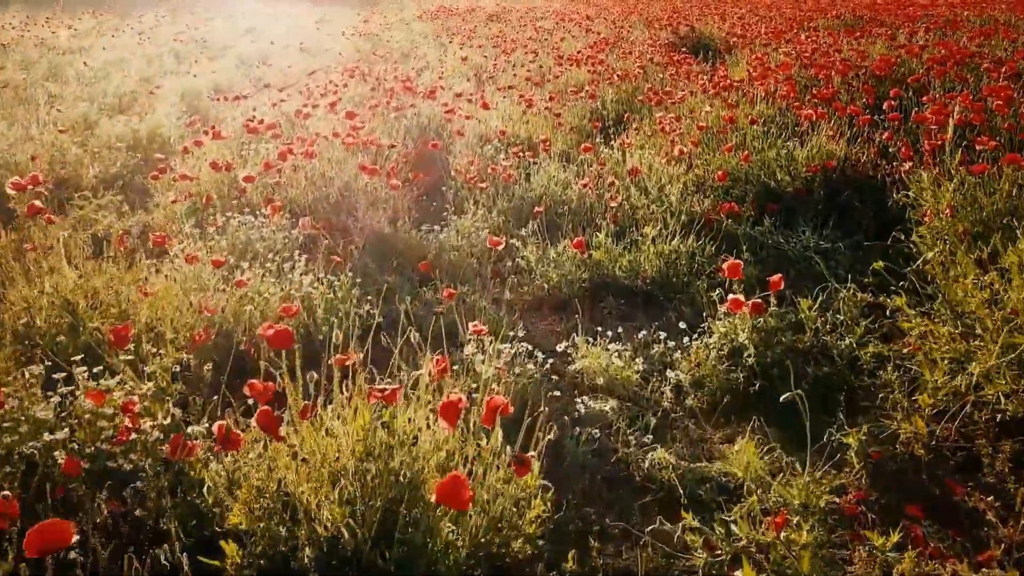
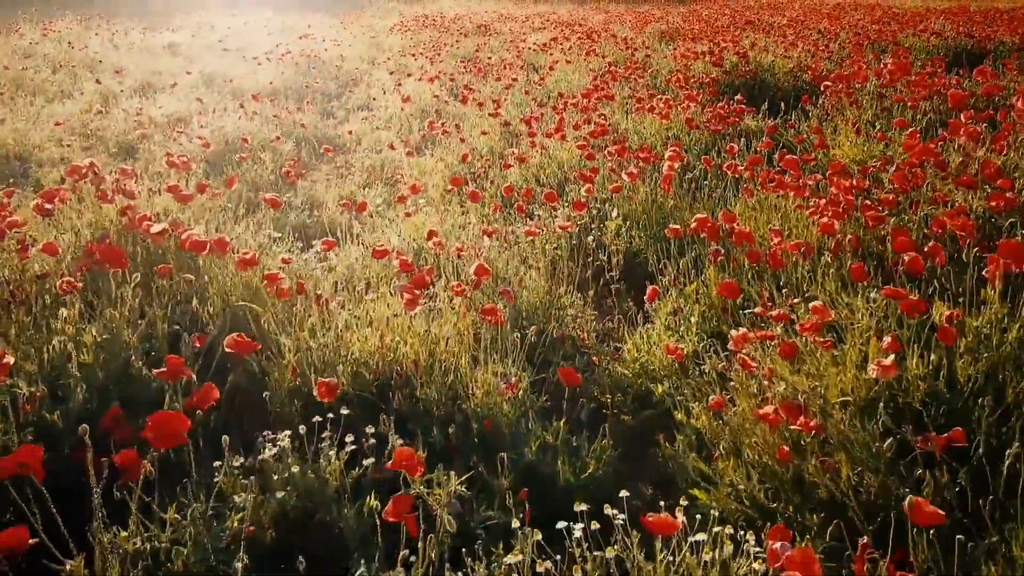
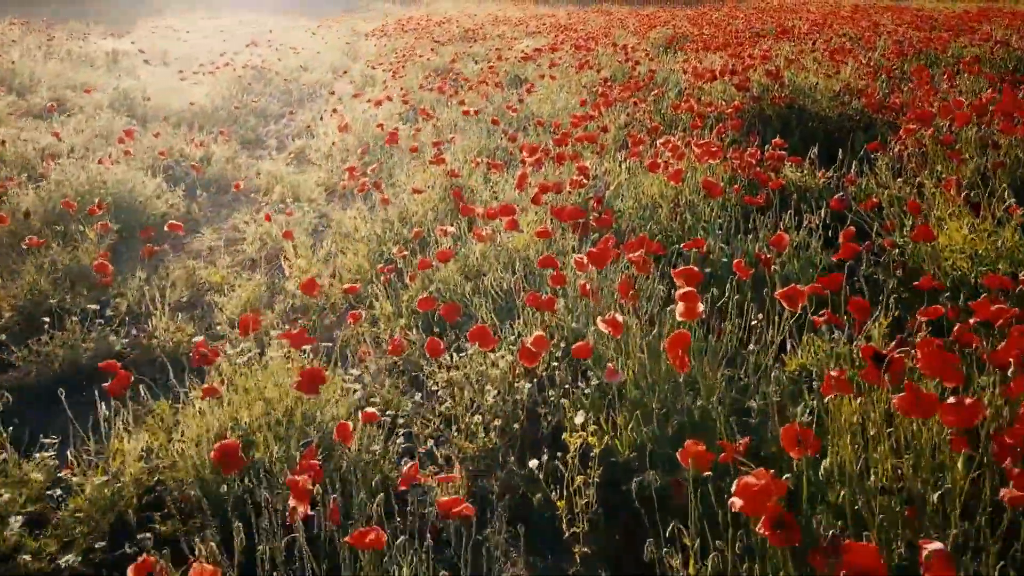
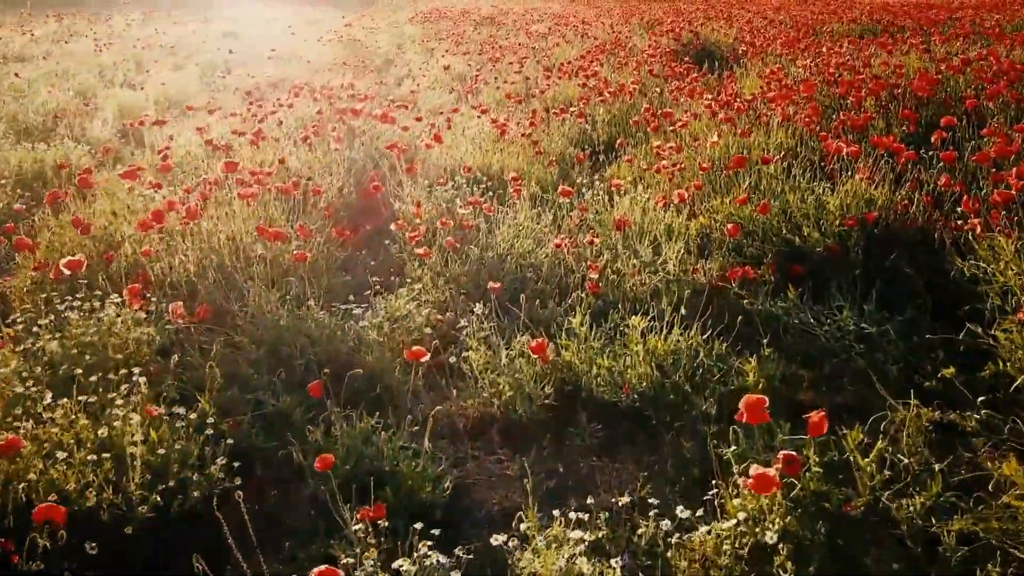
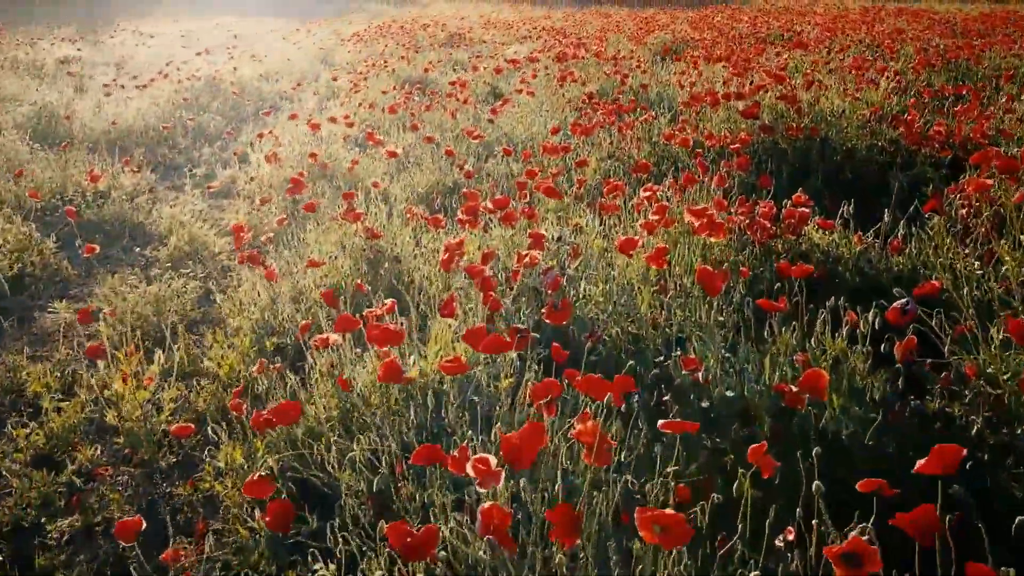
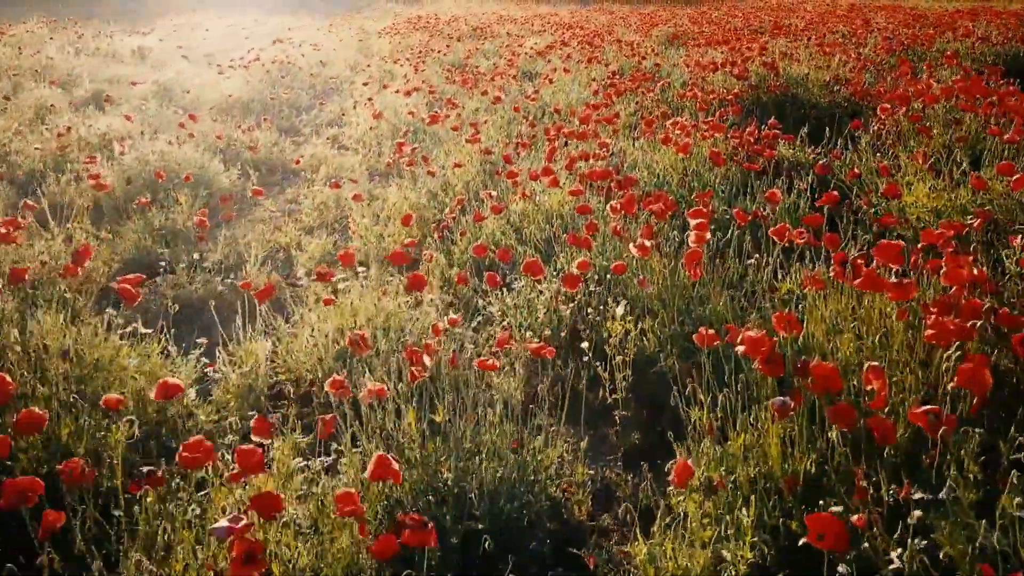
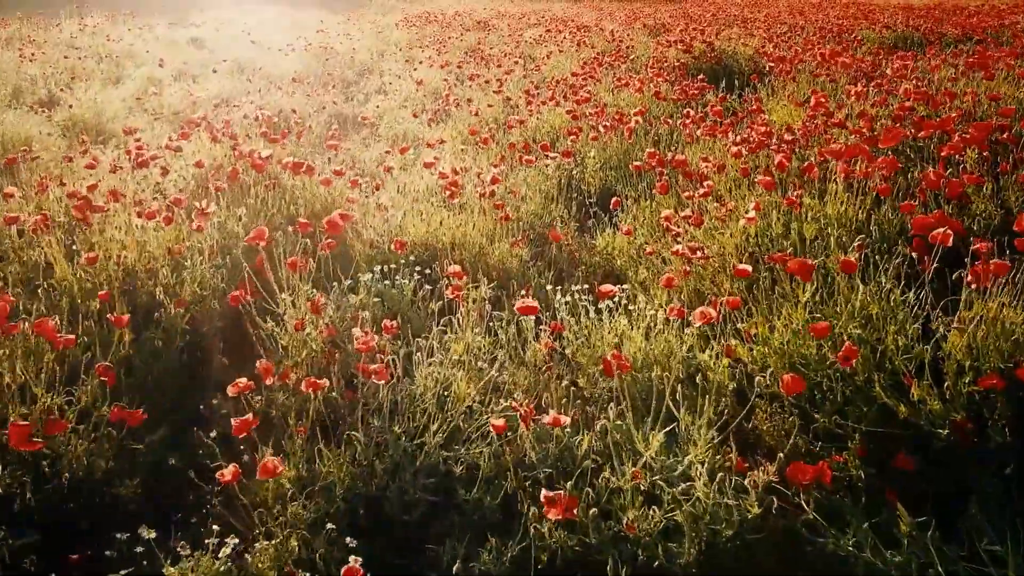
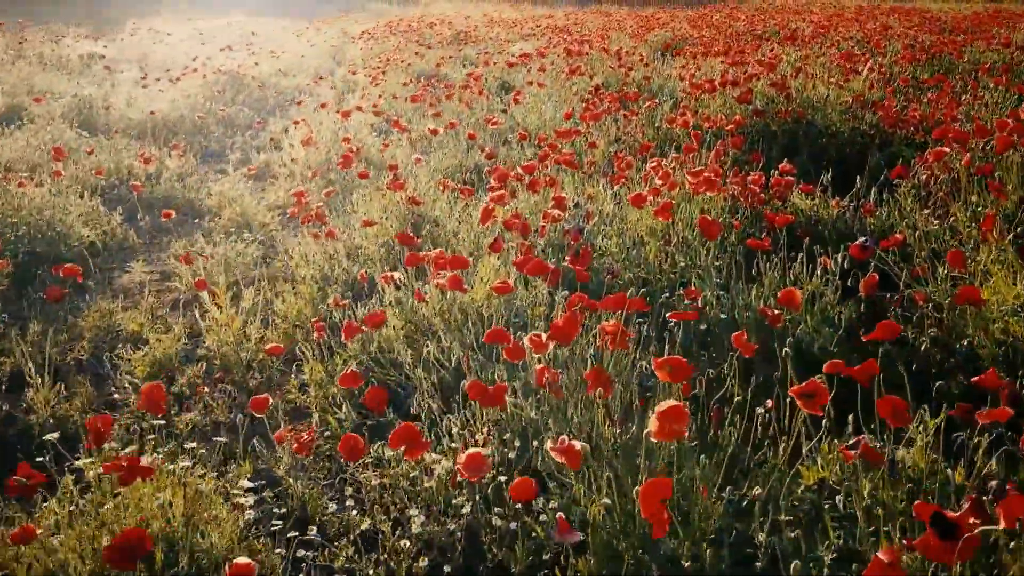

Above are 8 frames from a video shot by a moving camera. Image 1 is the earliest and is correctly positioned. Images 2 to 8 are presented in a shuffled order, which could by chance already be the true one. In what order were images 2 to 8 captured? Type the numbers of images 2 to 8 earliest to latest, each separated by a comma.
4, 7, 2, 6, 3, 8, 5
